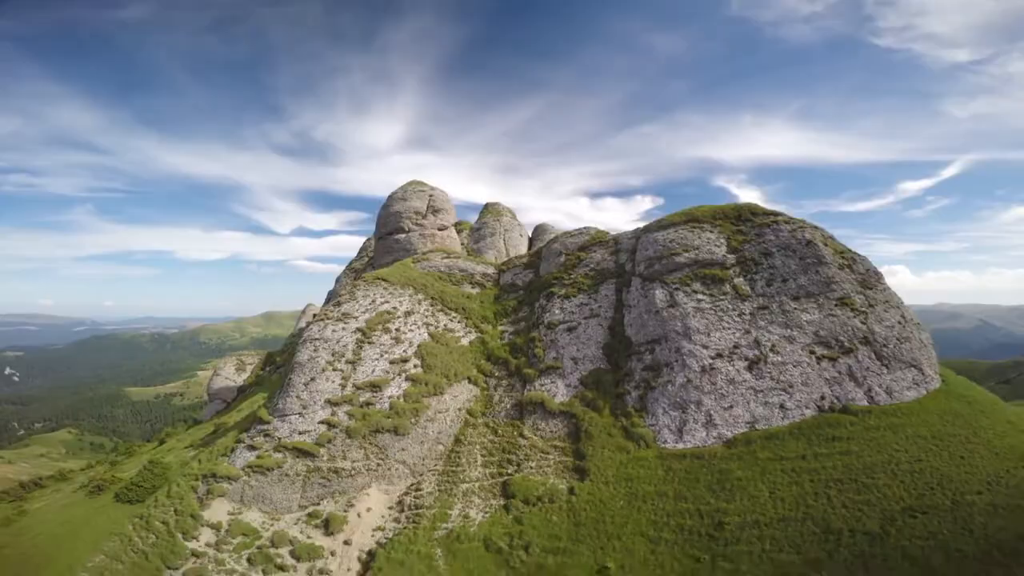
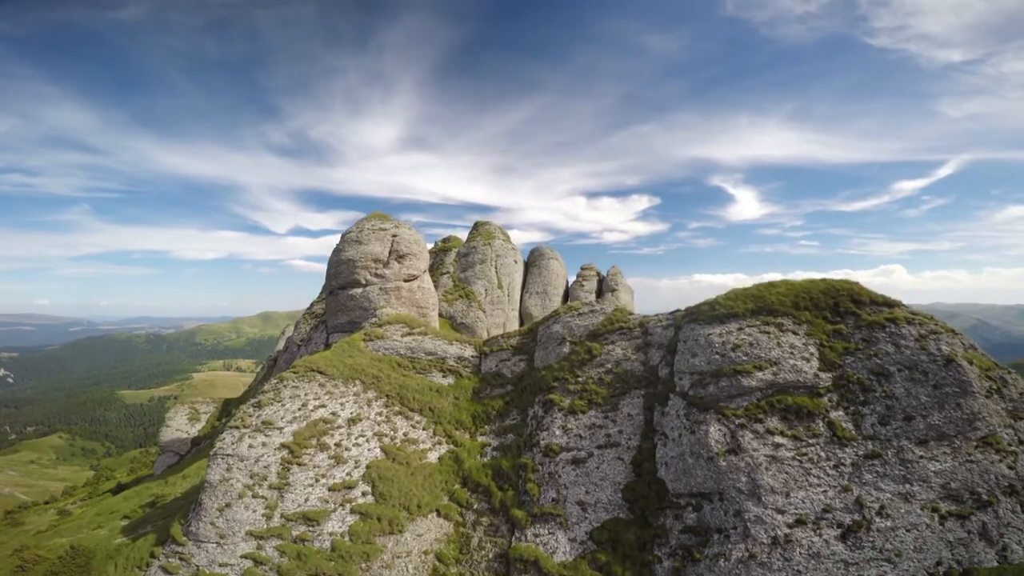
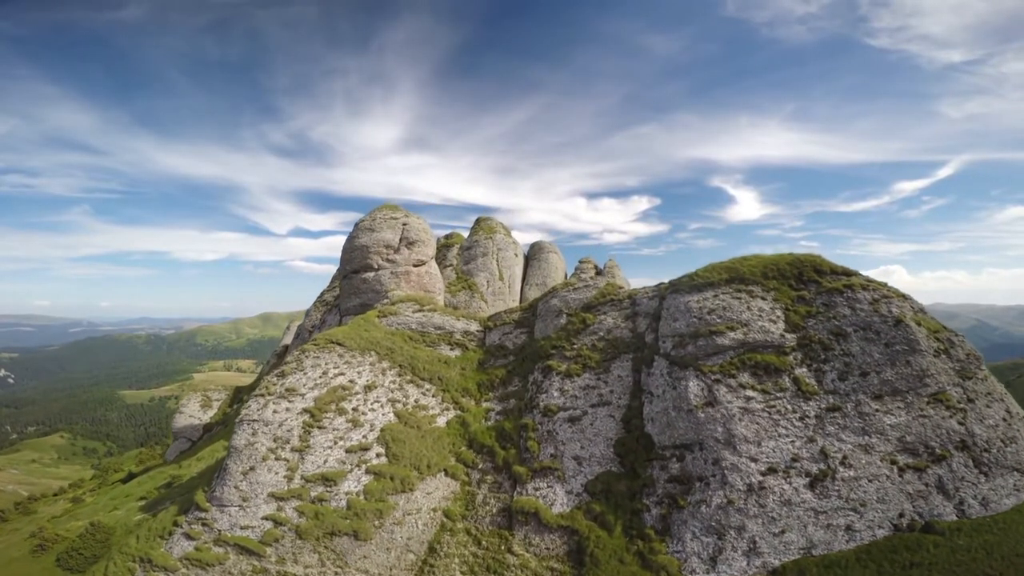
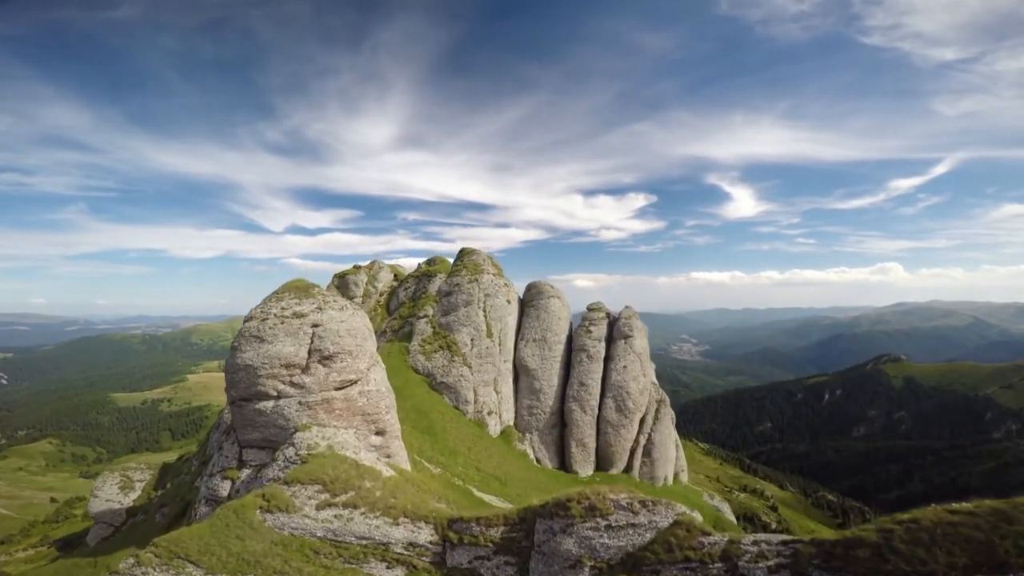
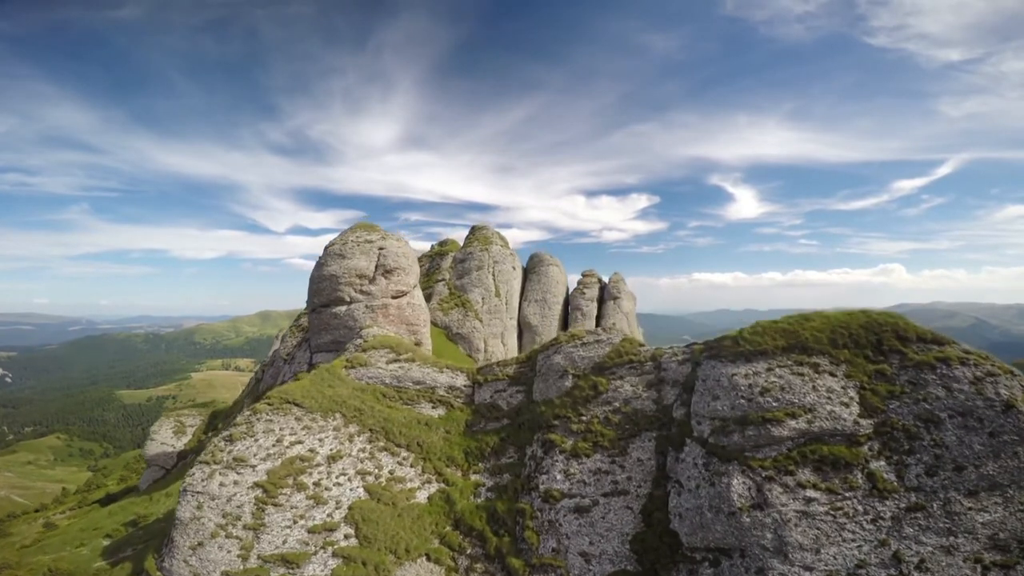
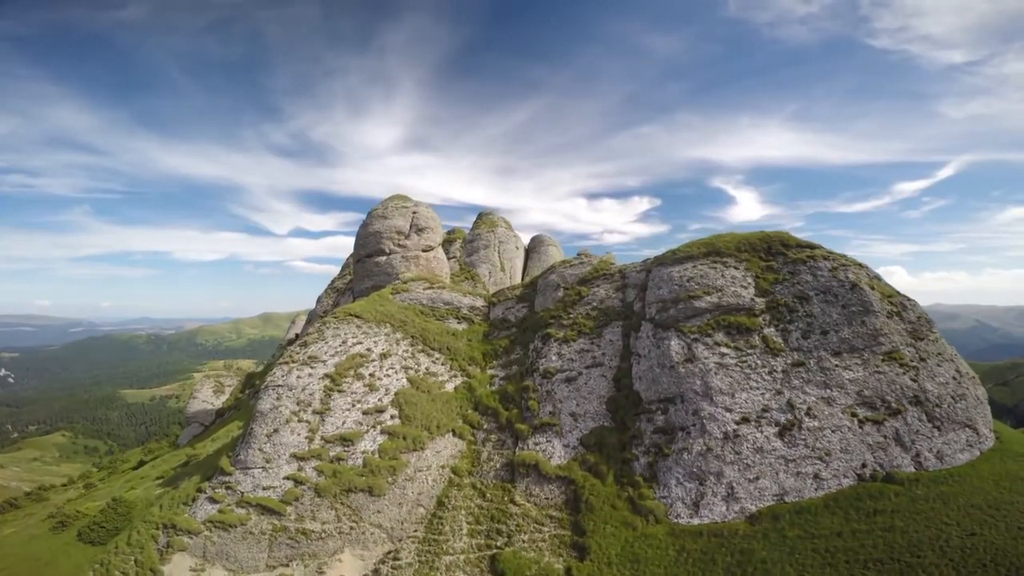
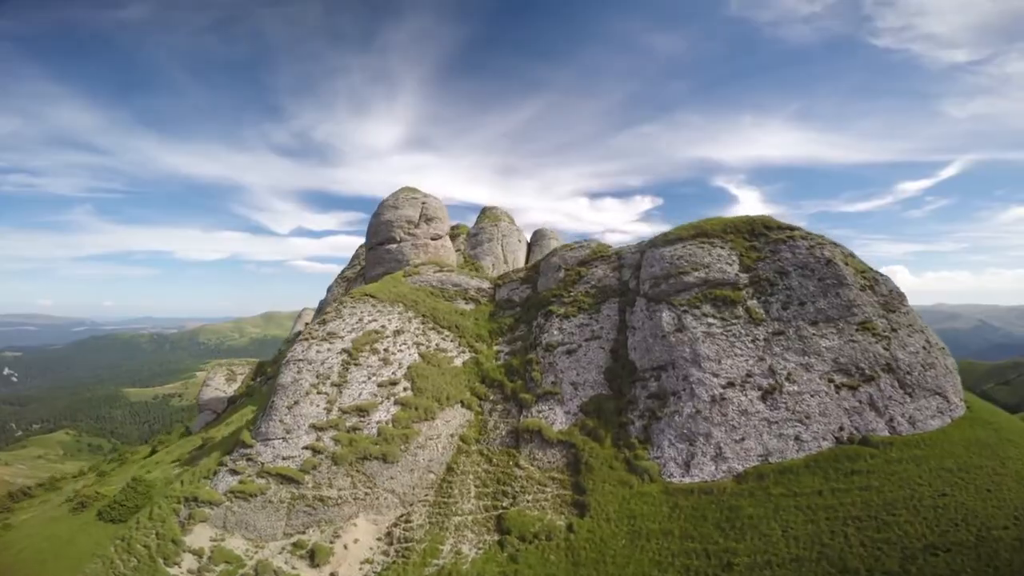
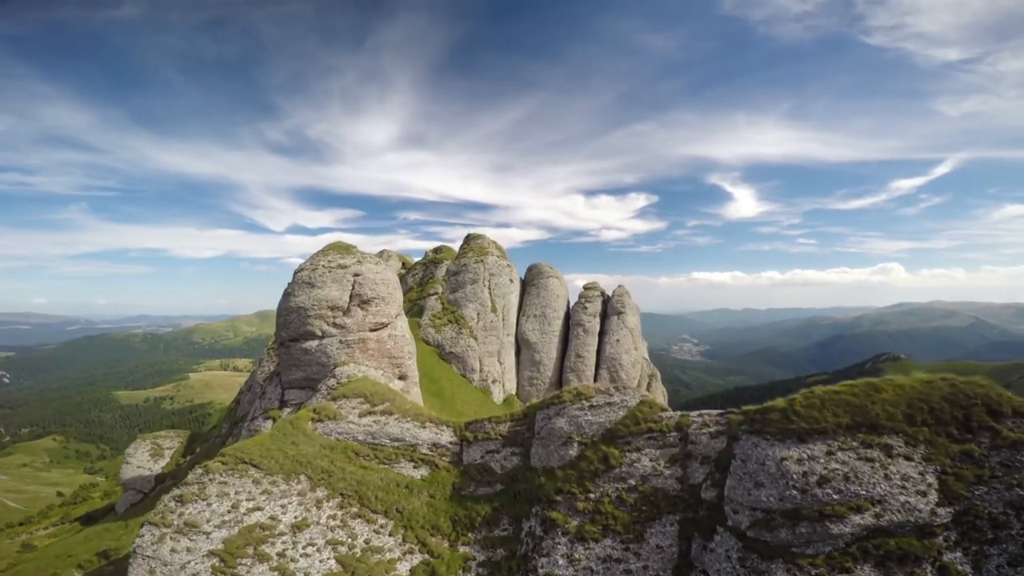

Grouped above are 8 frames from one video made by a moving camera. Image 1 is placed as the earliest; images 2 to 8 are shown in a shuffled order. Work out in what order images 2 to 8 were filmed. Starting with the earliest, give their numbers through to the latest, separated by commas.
7, 6, 3, 2, 5, 8, 4
